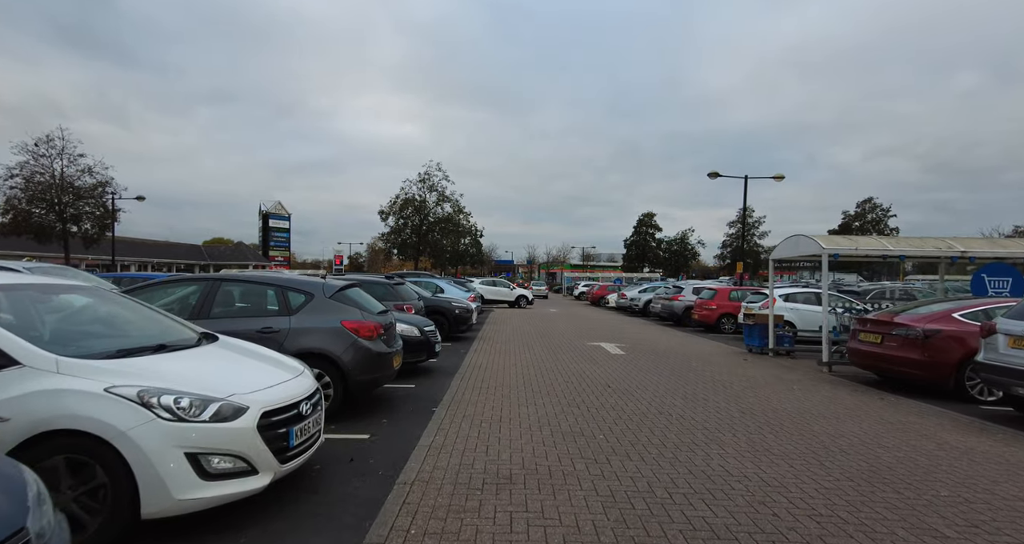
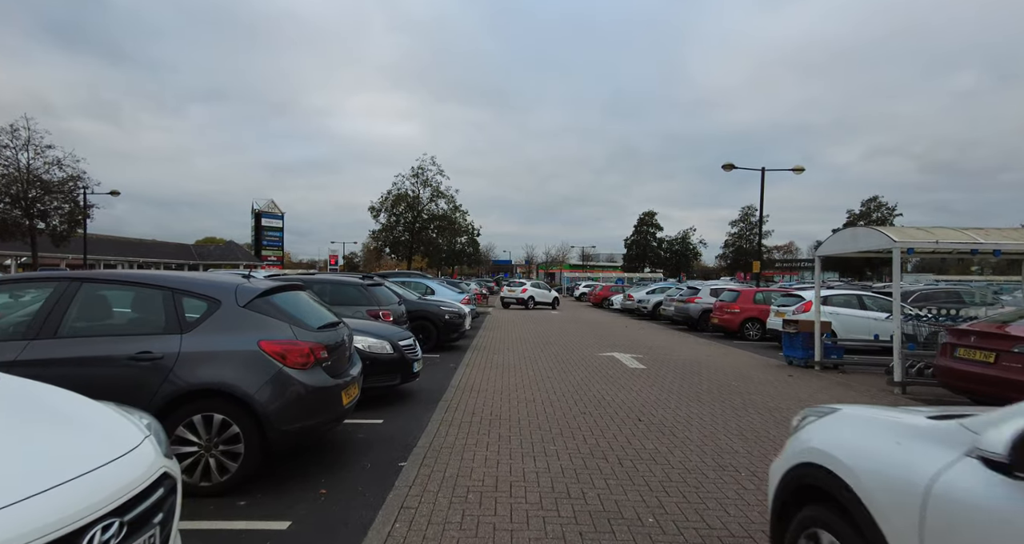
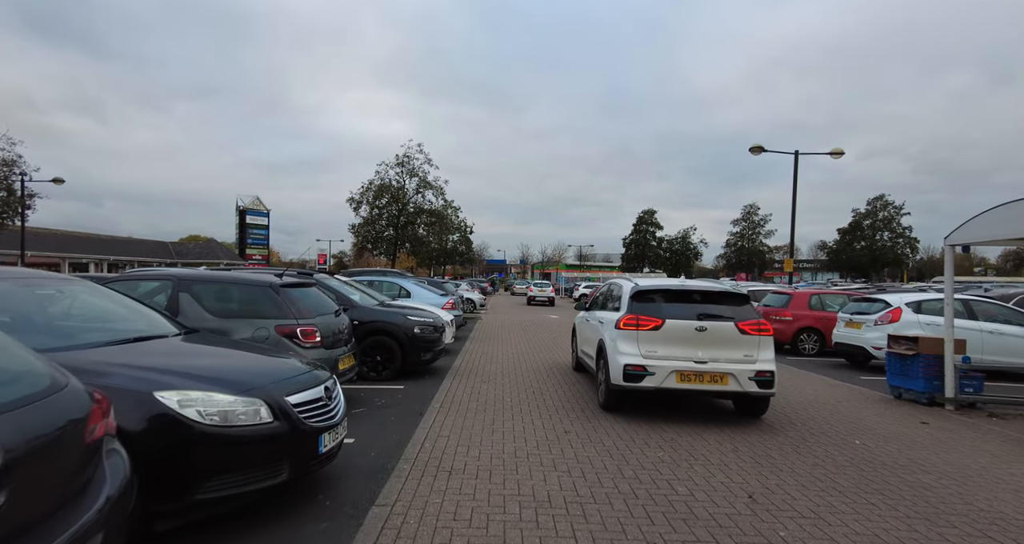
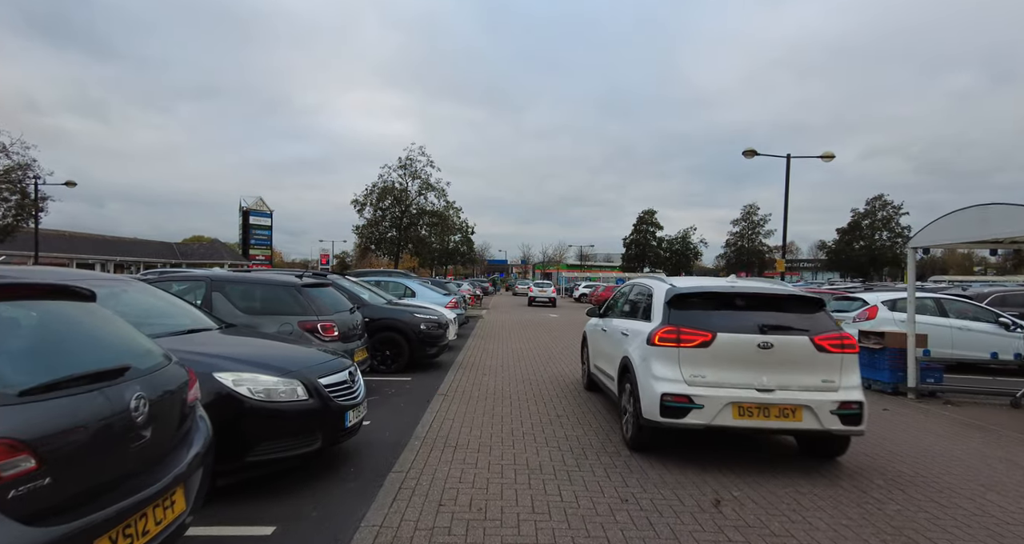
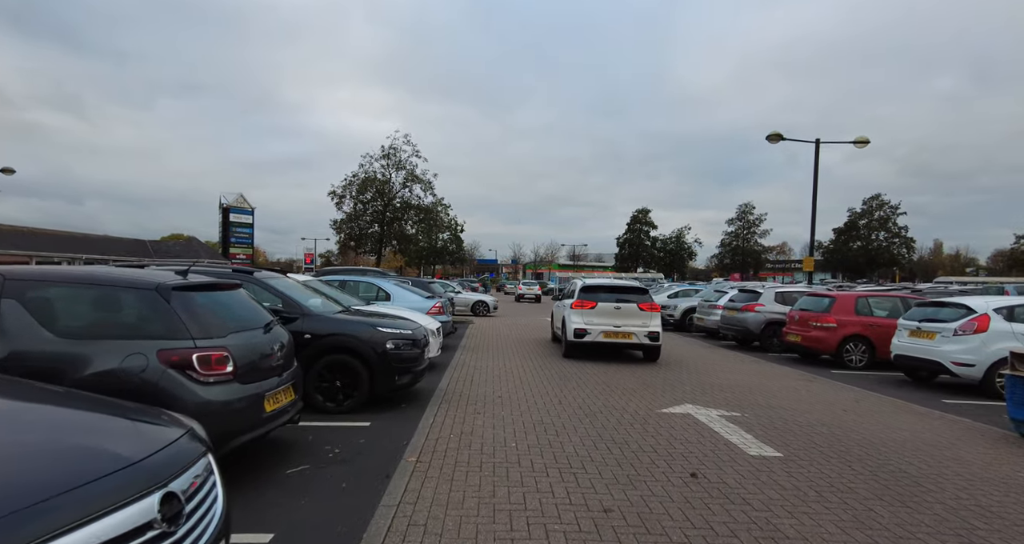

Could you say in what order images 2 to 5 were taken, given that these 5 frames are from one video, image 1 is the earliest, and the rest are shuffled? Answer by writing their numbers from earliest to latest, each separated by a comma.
2, 4, 3, 5
